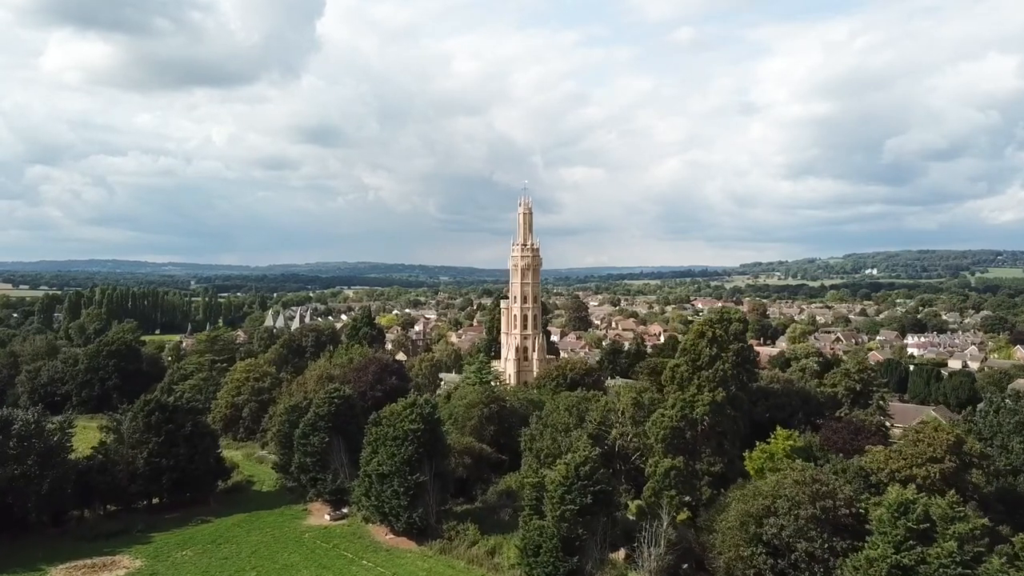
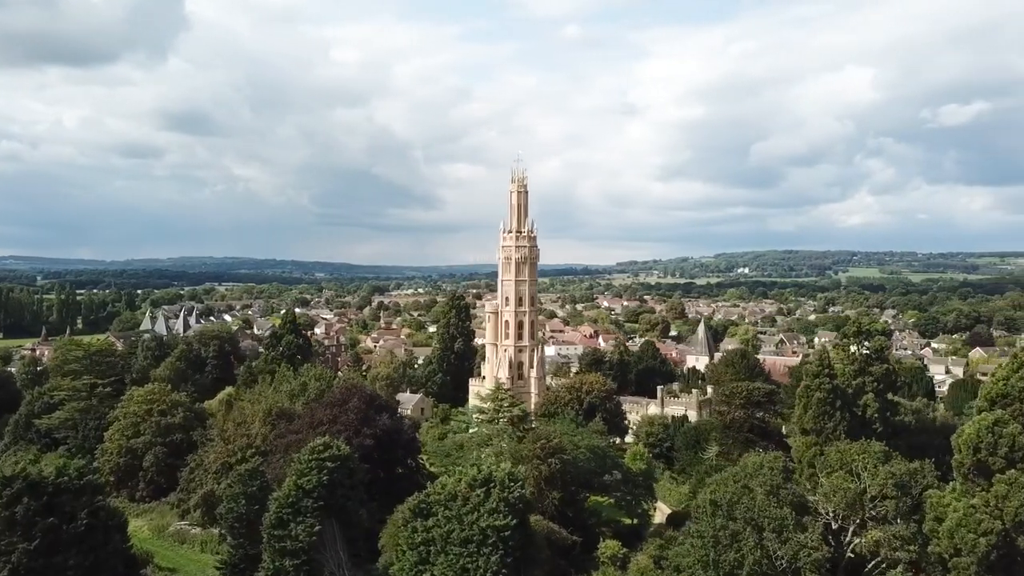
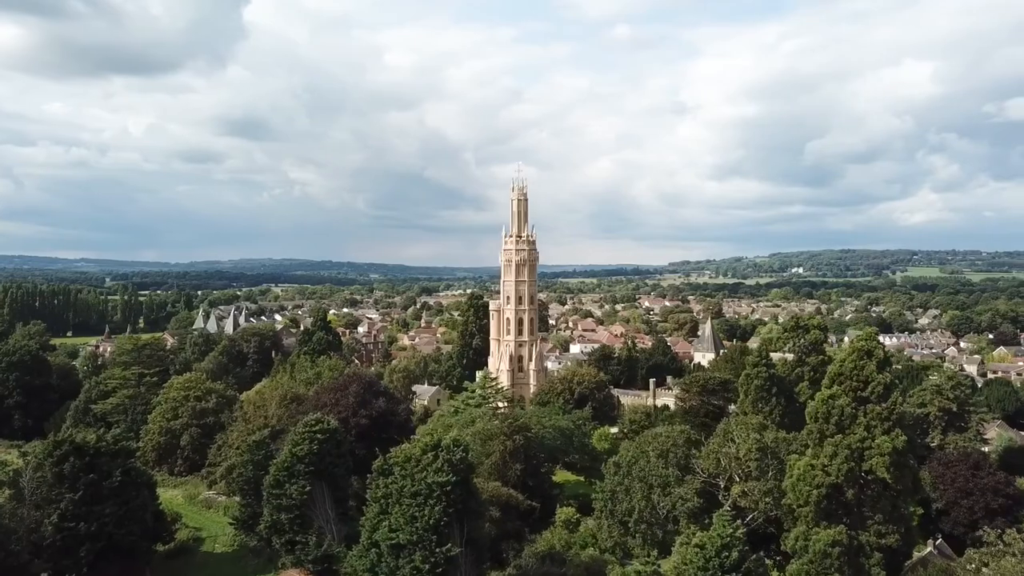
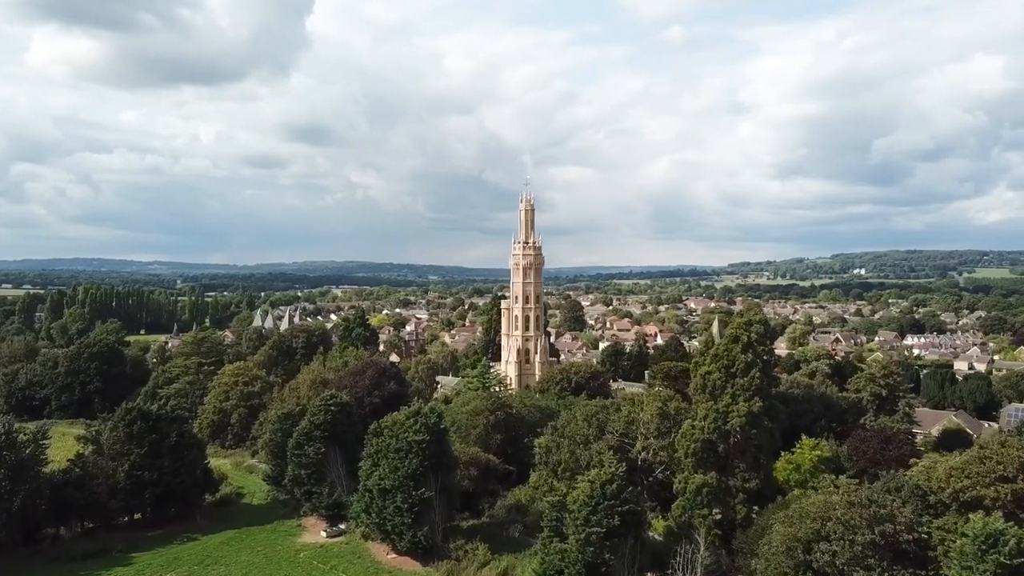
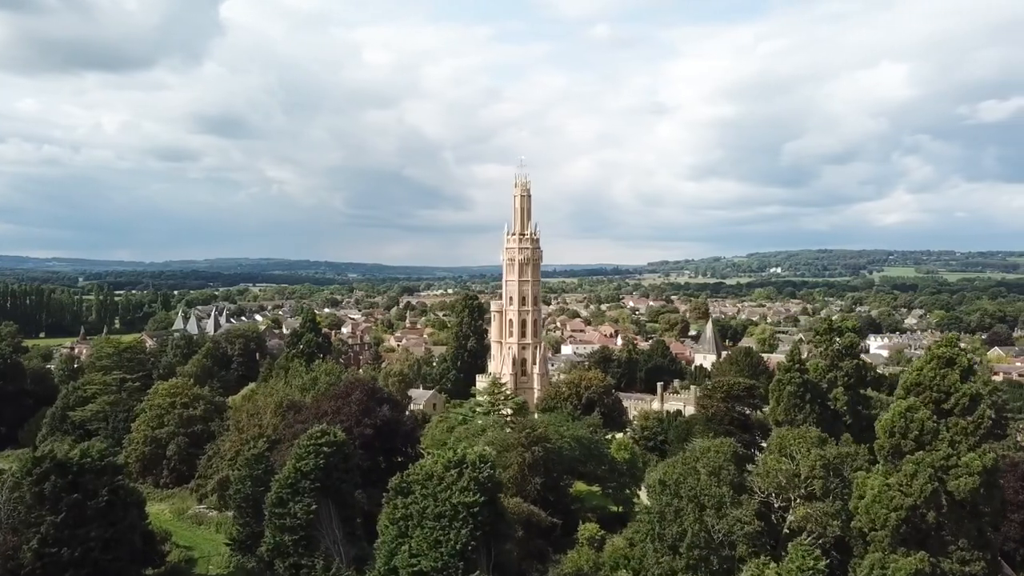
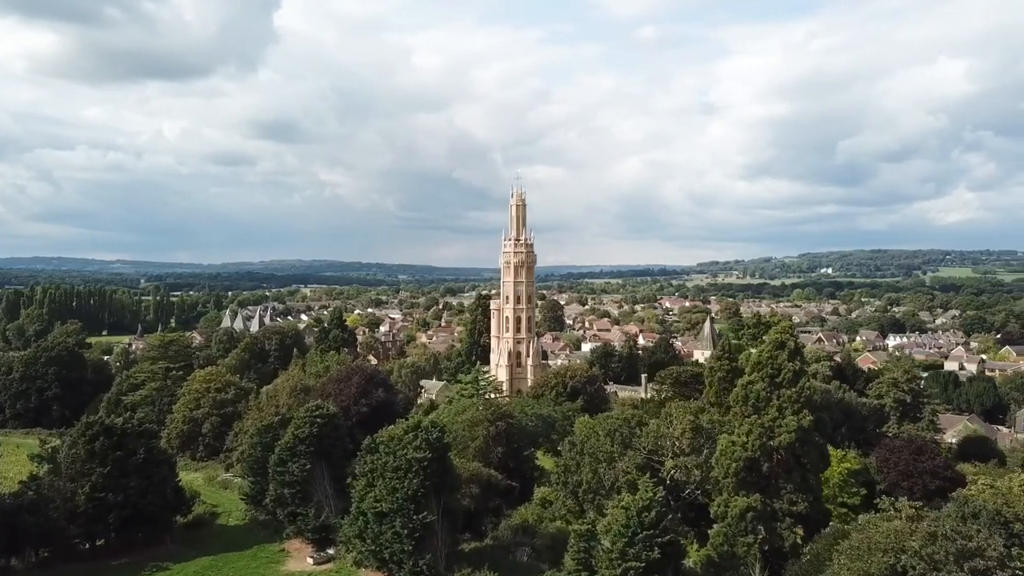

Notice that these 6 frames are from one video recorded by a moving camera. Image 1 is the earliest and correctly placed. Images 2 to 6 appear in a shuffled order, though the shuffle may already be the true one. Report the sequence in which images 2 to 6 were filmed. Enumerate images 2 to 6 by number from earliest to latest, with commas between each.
4, 6, 3, 5, 2
